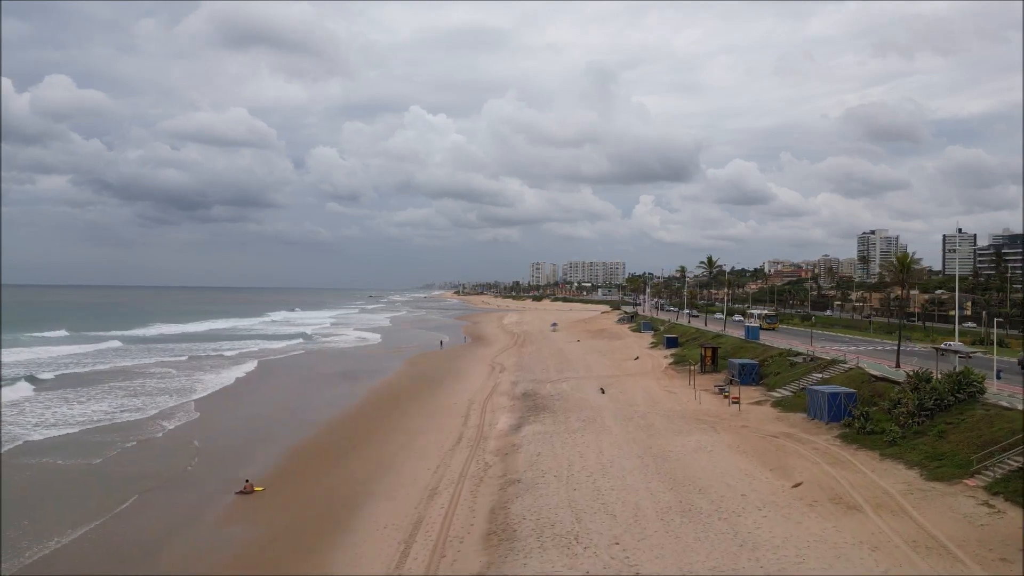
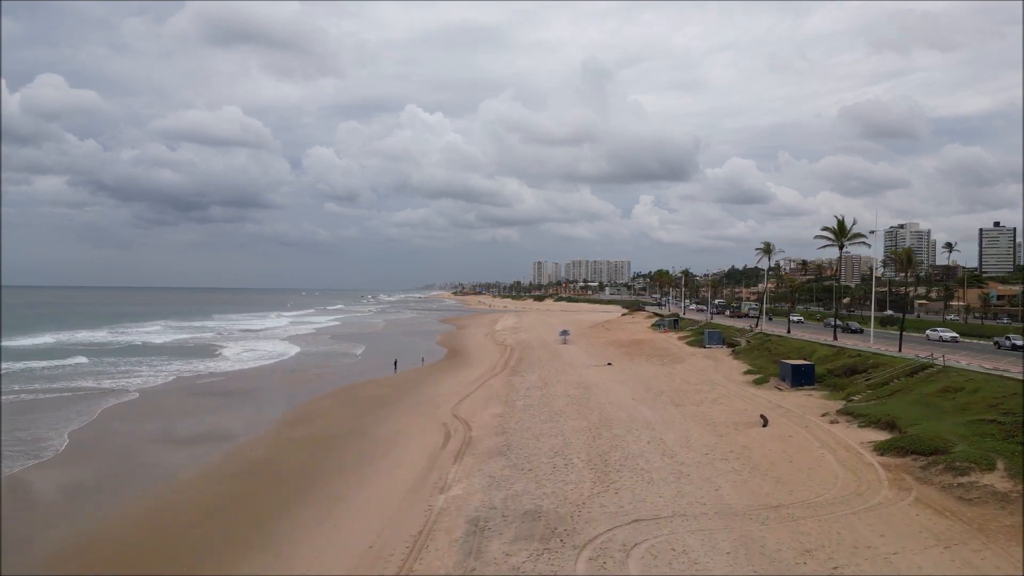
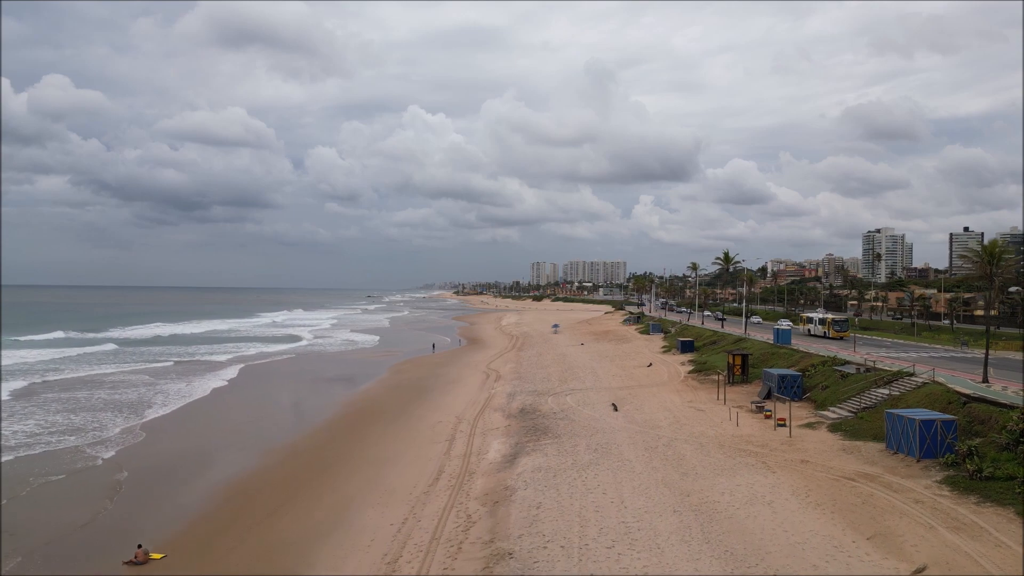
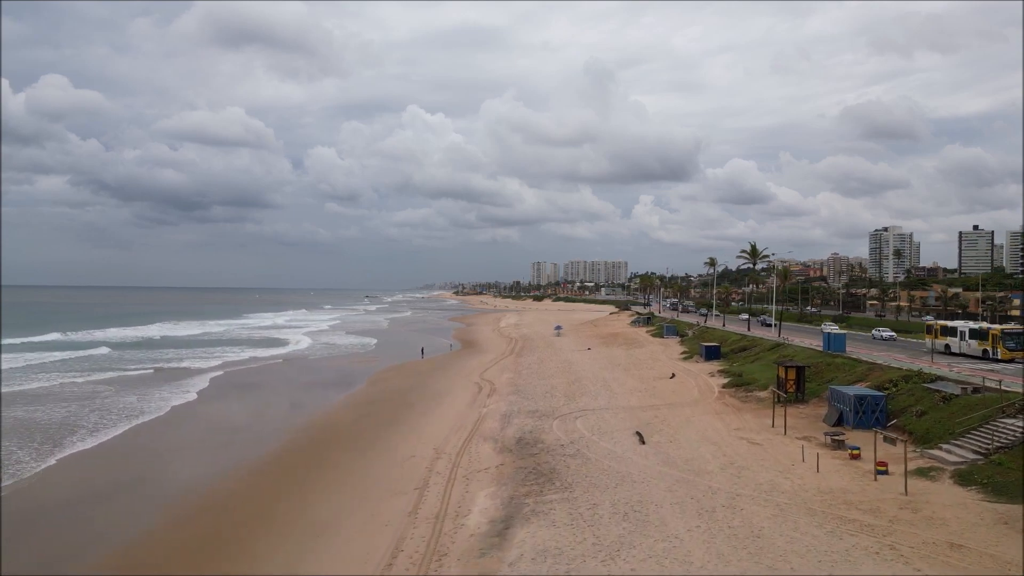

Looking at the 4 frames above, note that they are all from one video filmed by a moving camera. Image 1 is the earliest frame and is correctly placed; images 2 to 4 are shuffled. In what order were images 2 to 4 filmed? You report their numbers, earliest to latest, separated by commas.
3, 4, 2
